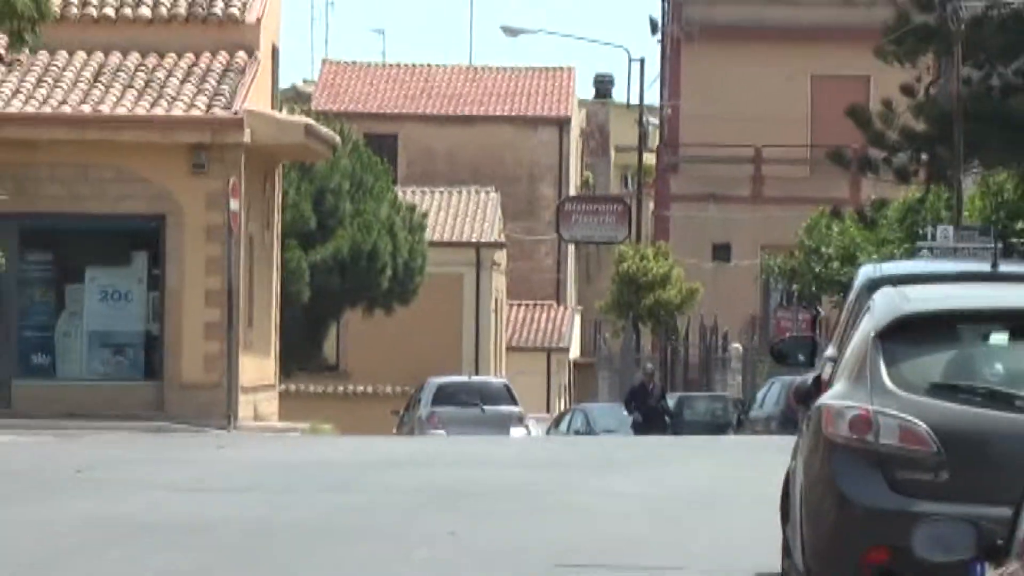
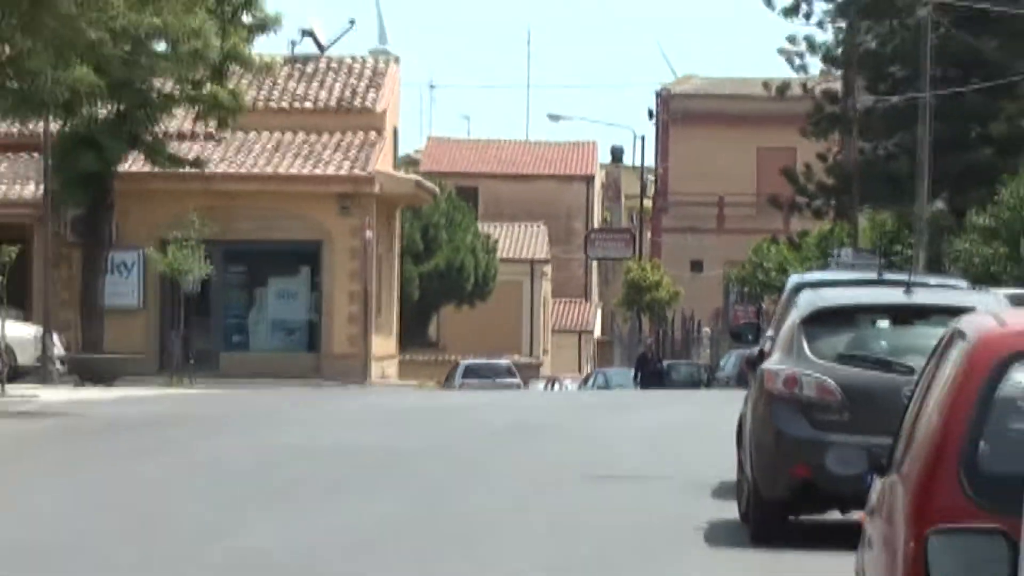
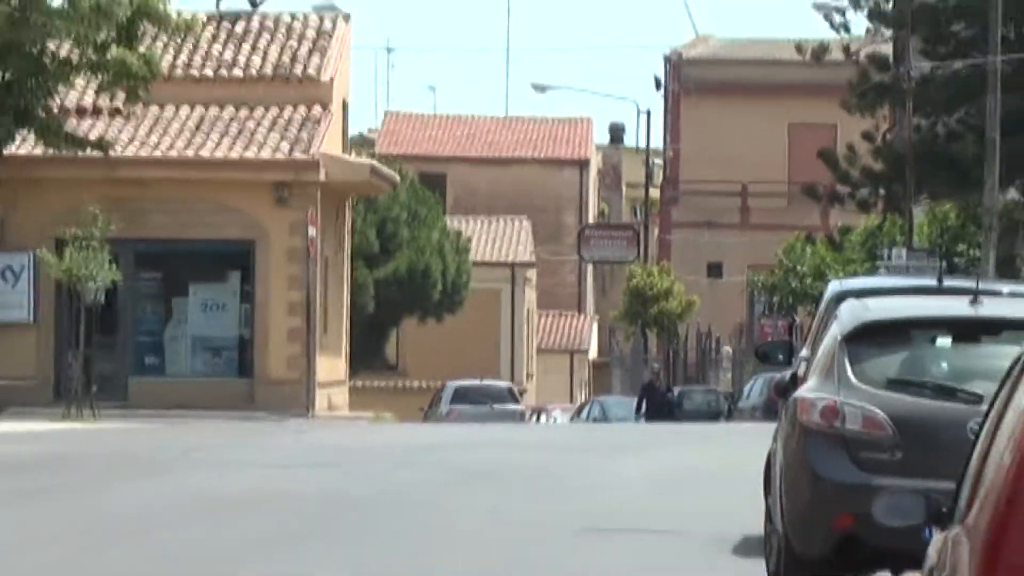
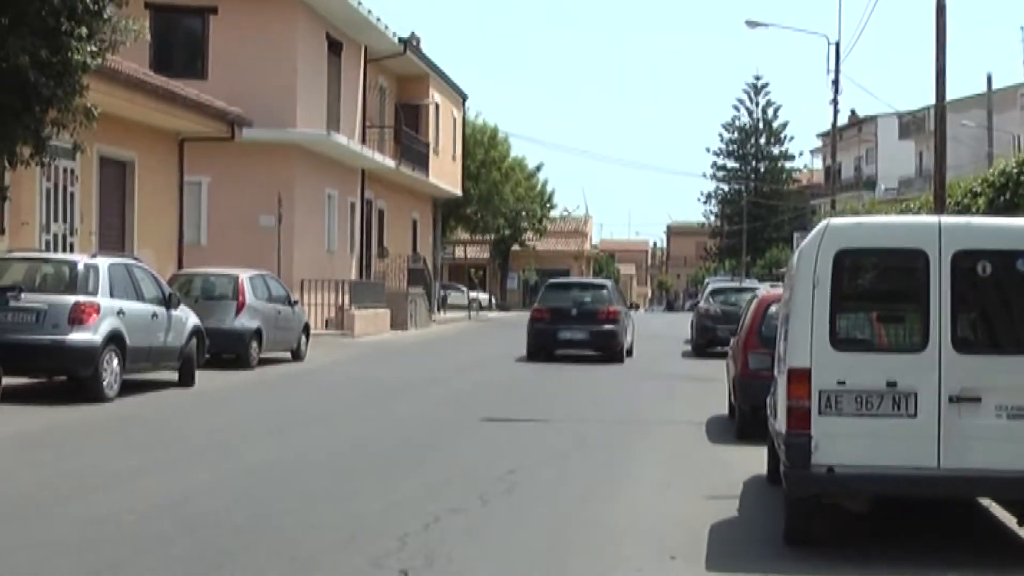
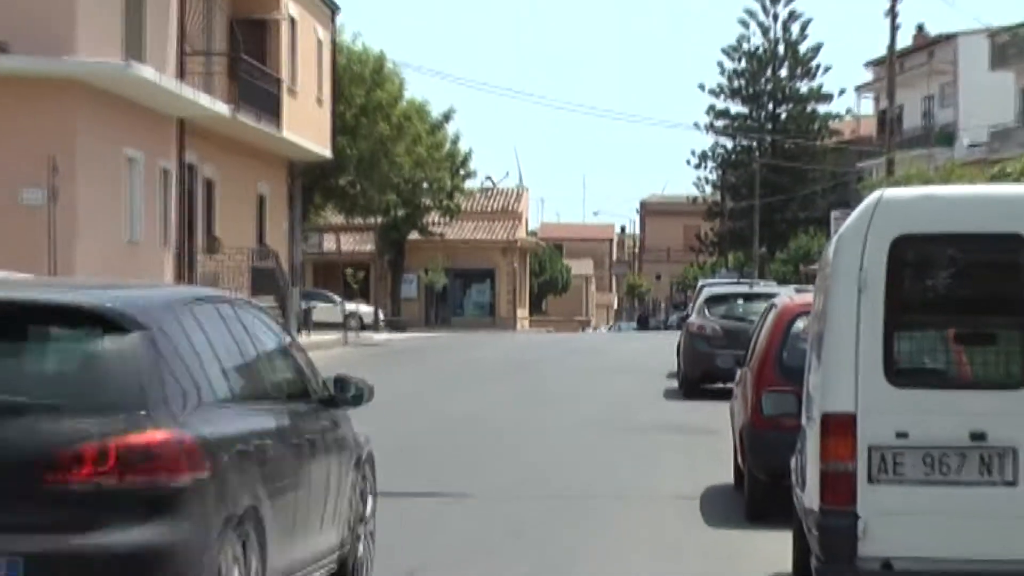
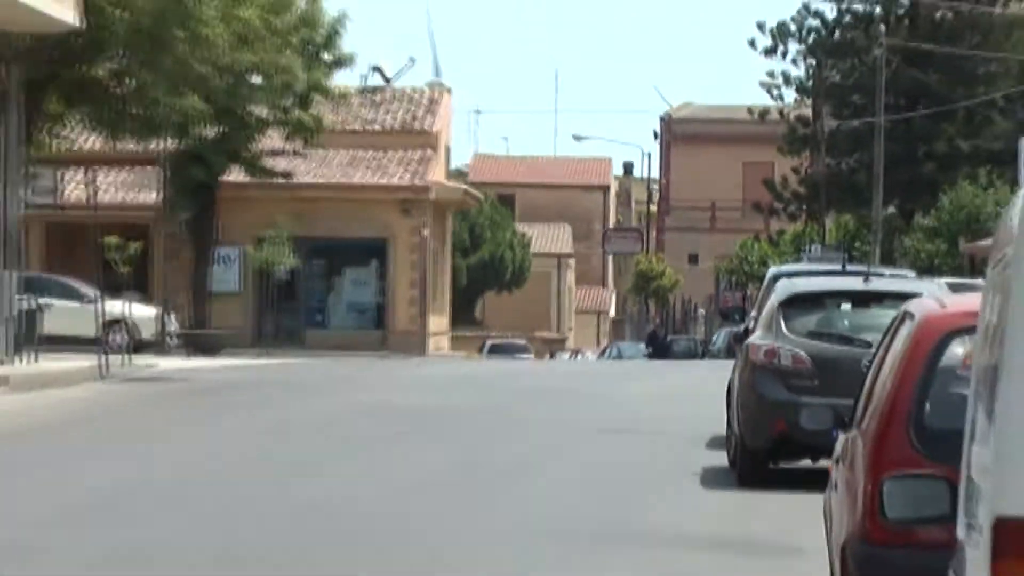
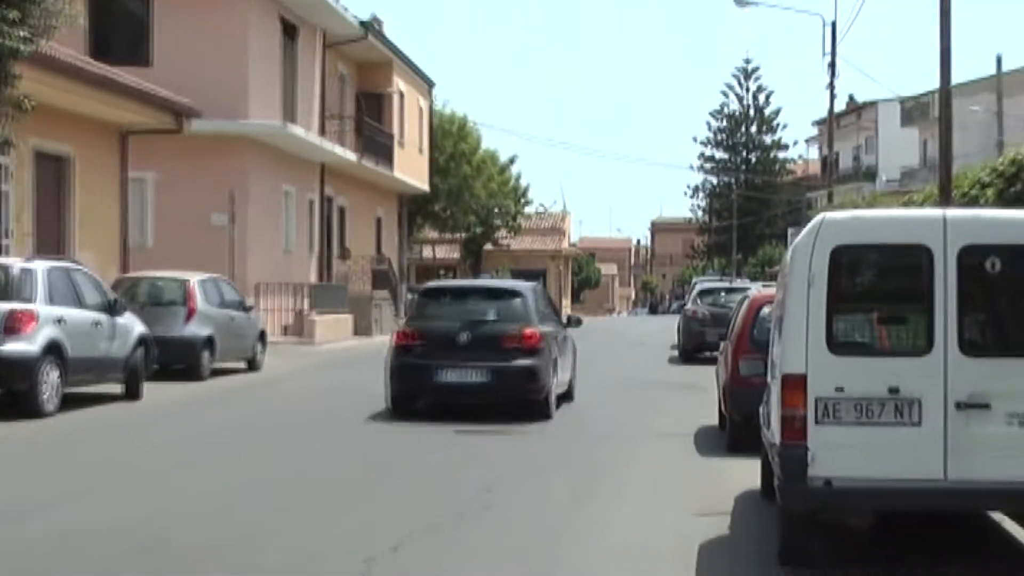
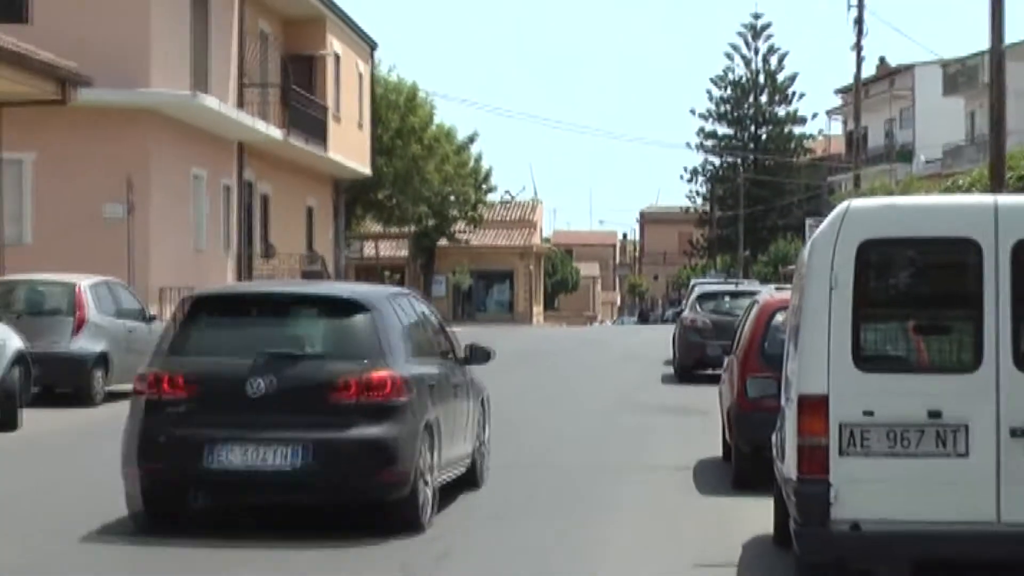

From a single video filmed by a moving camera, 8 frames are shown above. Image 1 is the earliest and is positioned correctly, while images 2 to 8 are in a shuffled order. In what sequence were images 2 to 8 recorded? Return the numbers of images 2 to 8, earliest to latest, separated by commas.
3, 2, 6, 5, 8, 7, 4
